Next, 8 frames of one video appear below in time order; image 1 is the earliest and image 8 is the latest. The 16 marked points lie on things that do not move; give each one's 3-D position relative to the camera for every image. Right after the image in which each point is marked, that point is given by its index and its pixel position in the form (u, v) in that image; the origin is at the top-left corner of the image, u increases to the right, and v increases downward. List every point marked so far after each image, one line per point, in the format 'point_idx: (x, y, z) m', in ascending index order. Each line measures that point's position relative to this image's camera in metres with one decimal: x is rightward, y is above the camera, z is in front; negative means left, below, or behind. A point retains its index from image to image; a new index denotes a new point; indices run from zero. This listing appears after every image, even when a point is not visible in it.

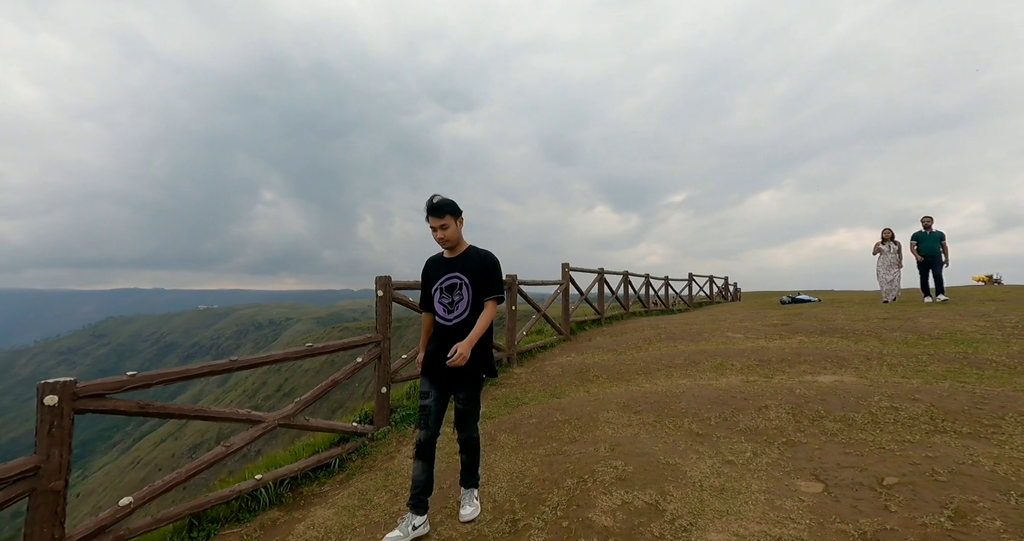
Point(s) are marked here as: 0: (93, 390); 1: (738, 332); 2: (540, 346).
0: (-3.9, -1.1, +4.2) m
1: (+5.8, -1.6, +11.5) m
2: (+0.7, -1.9, +11.6) m
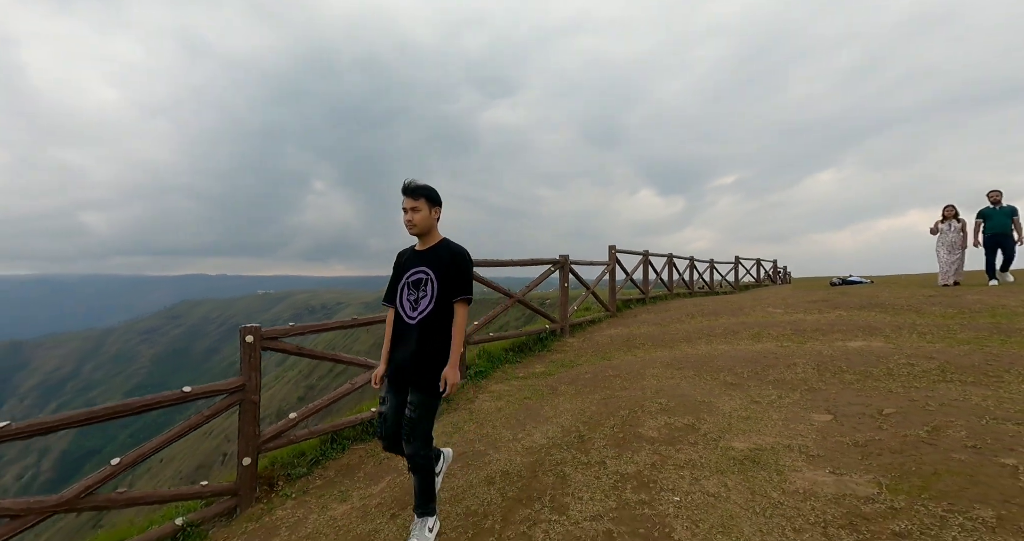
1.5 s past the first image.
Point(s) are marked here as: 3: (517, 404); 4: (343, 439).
0: (-3.1, -0.8, +5.7) m
1: (+7.2, -1.0, +12.2) m
2: (+2.2, -1.4, +12.7) m
3: (+0.1, -2.0, +6.9) m
4: (-2.3, -2.3, +6.3) m
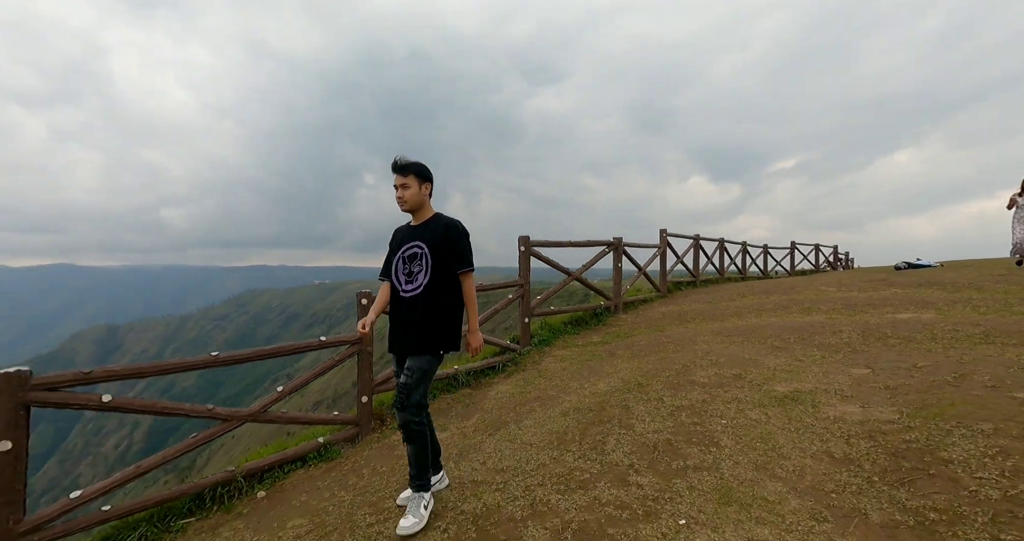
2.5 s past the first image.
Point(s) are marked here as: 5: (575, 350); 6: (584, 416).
0: (-2.1, -0.4, +7.0) m
1: (+8.8, -0.5, +12.4) m
2: (+3.9, -0.9, +13.4) m
3: (+1.2, -1.6, +7.9) m
4: (-1.3, -1.9, +7.5) m
5: (+1.3, -1.6, +9.0) m
6: (+0.8, -1.6, +5.1) m
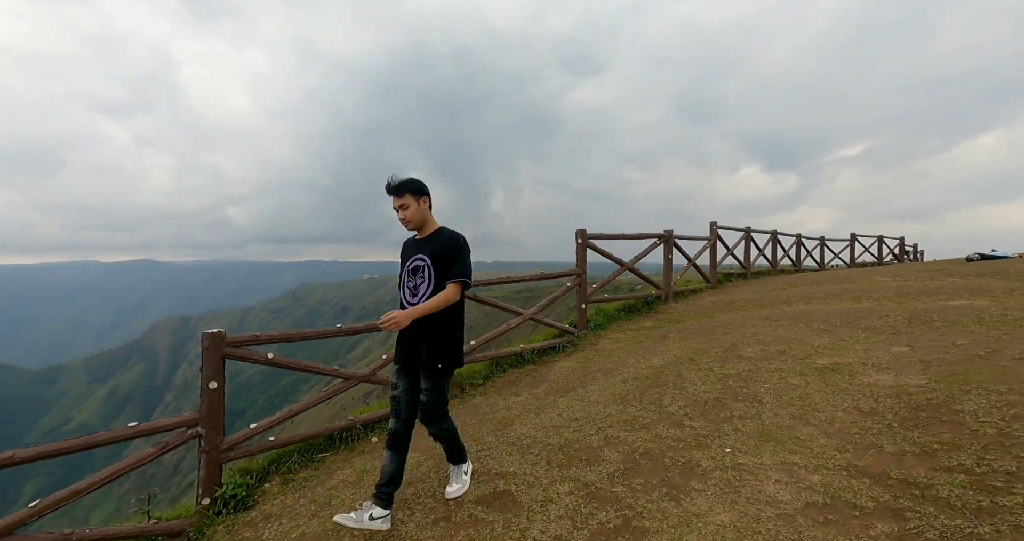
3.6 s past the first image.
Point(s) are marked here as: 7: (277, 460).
0: (-1.0, -0.2, +8.1) m
1: (+10.4, -0.2, +12.4) m
2: (+5.6, -0.6, +13.9) m
3: (+2.4, -1.4, +8.7) m
4: (-0.1, -1.7, +8.6) m
5: (+2.6, -1.4, +9.8) m
6: (+1.8, -1.5, +6.0) m
7: (-3.0, -2.4, +5.7) m
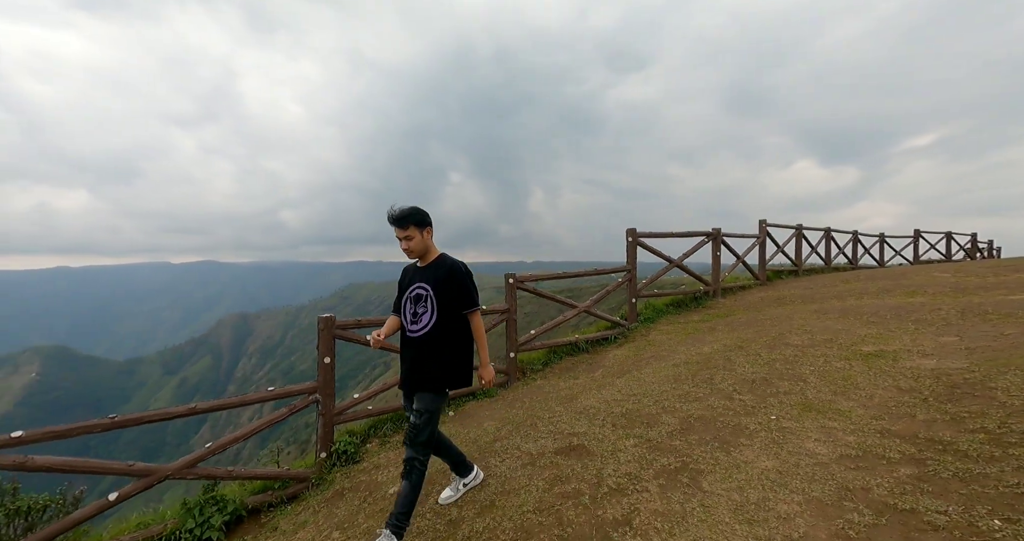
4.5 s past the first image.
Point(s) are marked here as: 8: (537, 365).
0: (+0.1, -0.1, +8.9) m
1: (+11.9, -0.1, +12.2) m
2: (+7.2, -0.5, +14.1) m
3: (+3.5, -1.3, +9.2) m
4: (+1.0, -1.7, +9.3) m
5: (+3.8, -1.3, +10.3) m
6: (+2.7, -1.4, +6.6) m
7: (-2.1, -2.3, +6.7) m
8: (+0.5, -1.9, +8.9) m
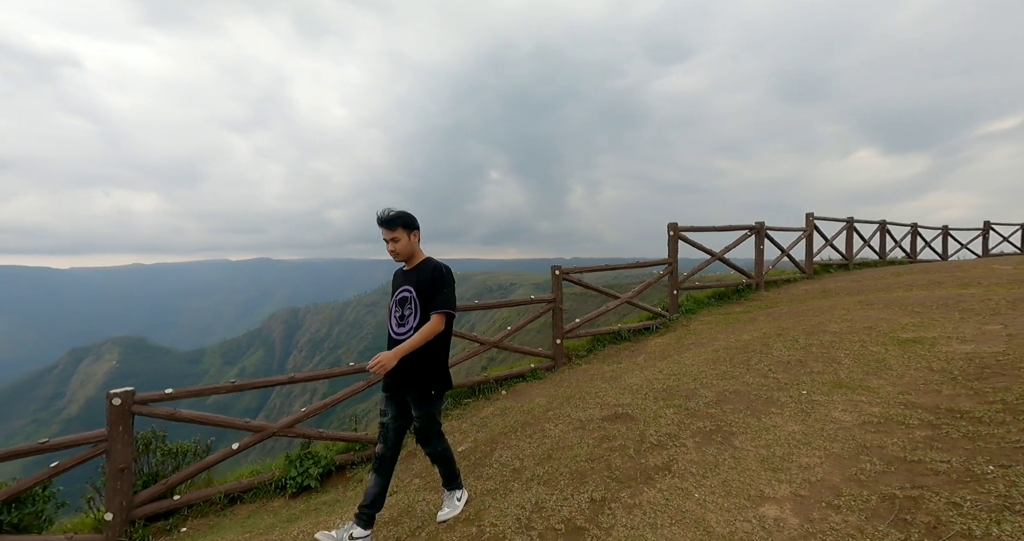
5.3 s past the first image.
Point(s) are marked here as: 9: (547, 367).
0: (+1.1, 0.0, +9.5) m
1: (+13.1, +0.1, +11.8) m
2: (+8.6, -0.3, +14.1) m
3: (+4.5, -1.2, +9.6) m
4: (+2.1, -1.5, +9.9) m
5: (+4.9, -1.1, +10.6) m
6: (+3.5, -1.2, +7.0) m
7: (-1.3, -2.2, +7.6) m
8: (+1.5, -1.7, +9.5) m
9: (+0.7, -1.9, +8.9) m
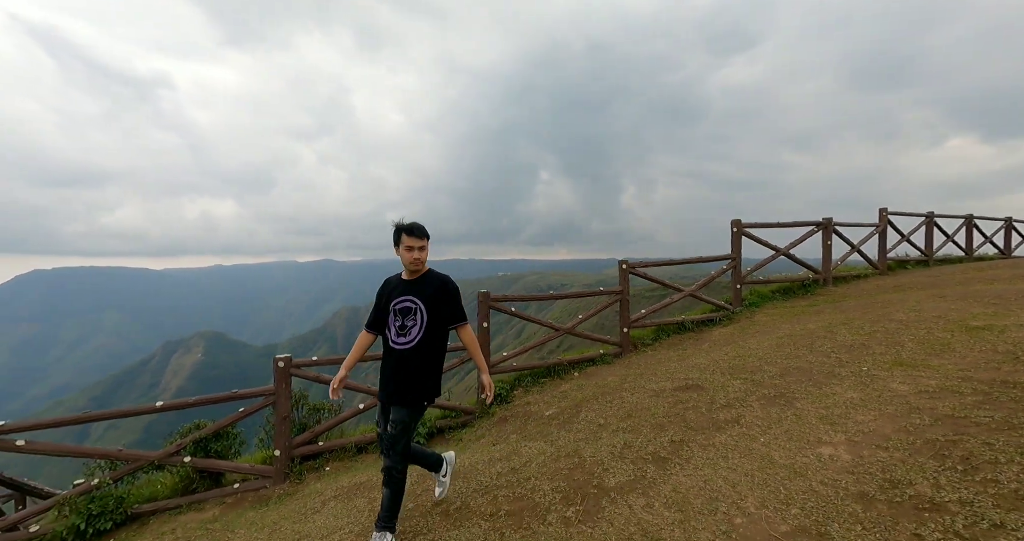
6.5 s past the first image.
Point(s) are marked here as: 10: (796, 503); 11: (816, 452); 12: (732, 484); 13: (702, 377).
0: (+2.7, +0.2, +10.2) m
1: (+14.8, +0.2, +11.1) m
2: (+10.7, -0.1, +13.9) m
3: (+6.1, -1.0, +9.9) m
4: (+3.7, -1.3, +10.5) m
5: (+6.6, -0.9, +10.8) m
6: (+4.7, -1.1, +7.5) m
7: (+0.1, -2.1, +8.6) m
8: (+3.0, -1.6, +10.2) m
9: (+2.2, -1.8, +9.6) m
10: (+2.0, -1.6, +3.1) m
11: (+2.5, -1.5, +3.7) m
12: (+1.7, -1.6, +3.4) m
13: (+2.6, -1.4, +6.0) m
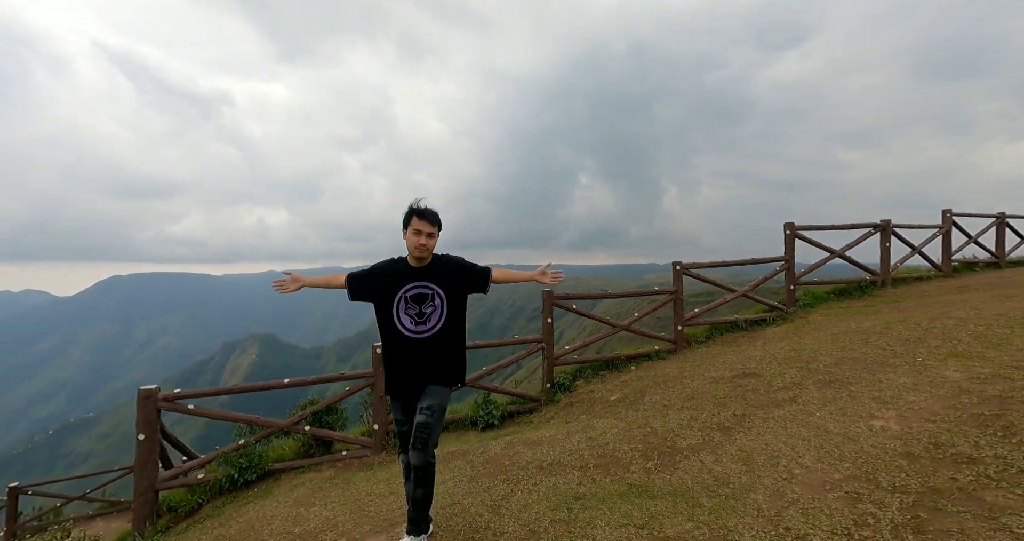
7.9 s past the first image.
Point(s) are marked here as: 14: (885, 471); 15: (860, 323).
0: (+4.1, +0.1, +10.7) m
1: (+16.3, +0.2, +10.5) m
2: (+12.3, -0.2, +13.7) m
3: (+7.4, -1.0, +10.0) m
4: (+5.1, -1.4, +10.8) m
5: (+8.0, -1.0, +11.0) m
6: (+5.9, -1.1, +7.7) m
7: (+1.4, -2.1, +9.2) m
8: (+4.4, -1.6, +10.6) m
9: (+3.6, -1.8, +10.1) m
10: (+2.7, -1.5, +3.6) m
11: (+3.3, -1.4, +4.2) m
12: (+2.5, -1.6, +4.0) m
13: (+3.6, -1.4, +6.5) m
14: (+2.8, -1.5, +3.4) m
15: (+6.6, -1.0, +8.5) m
